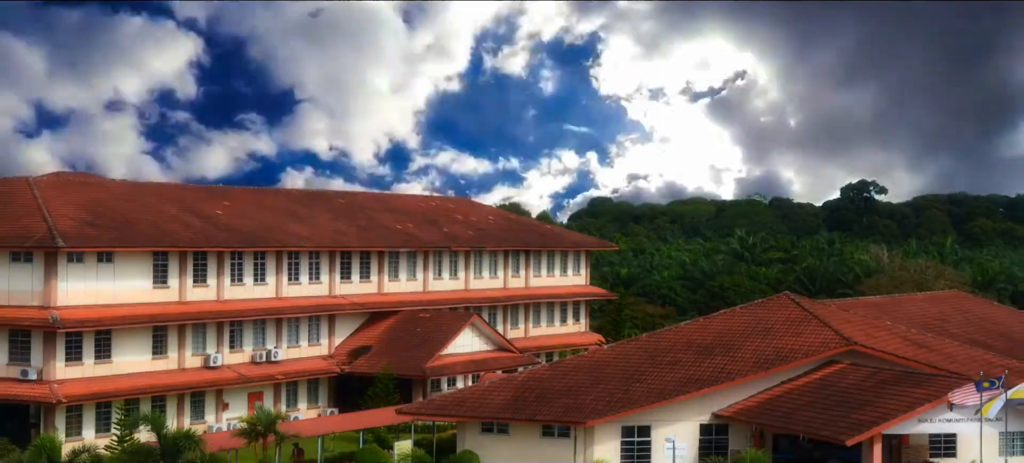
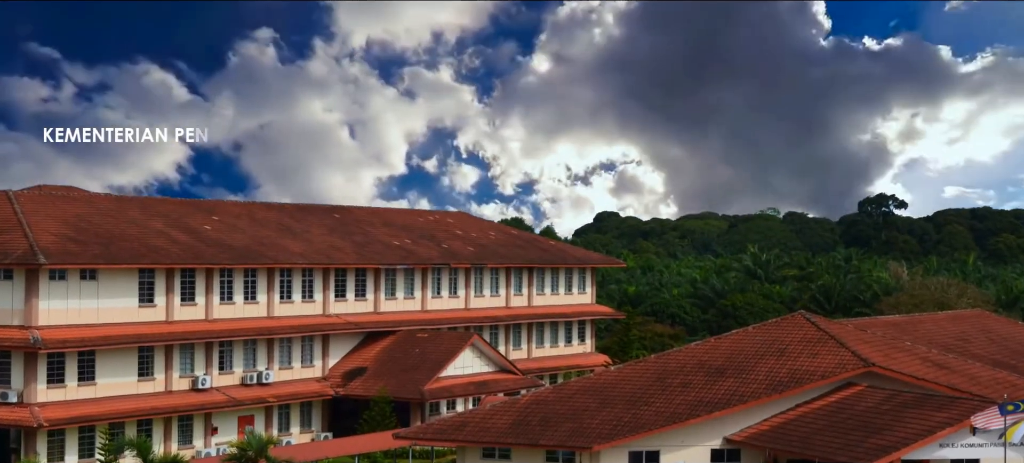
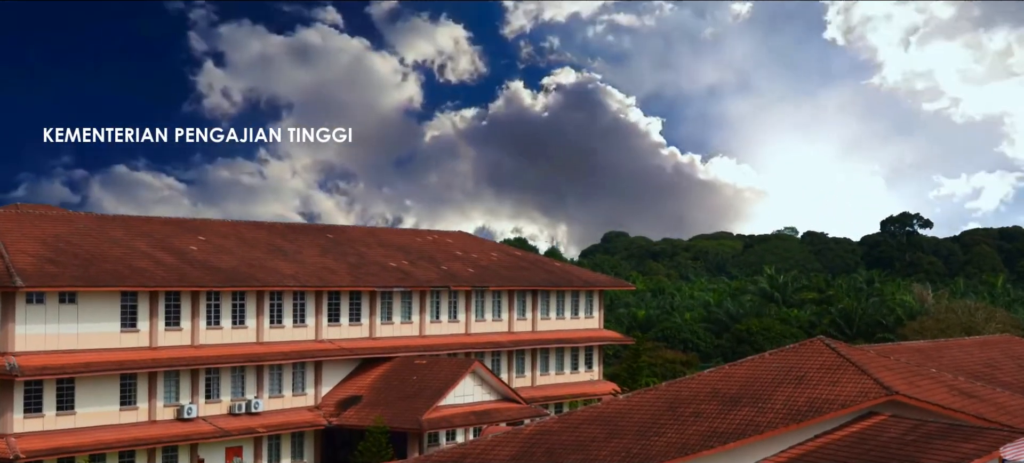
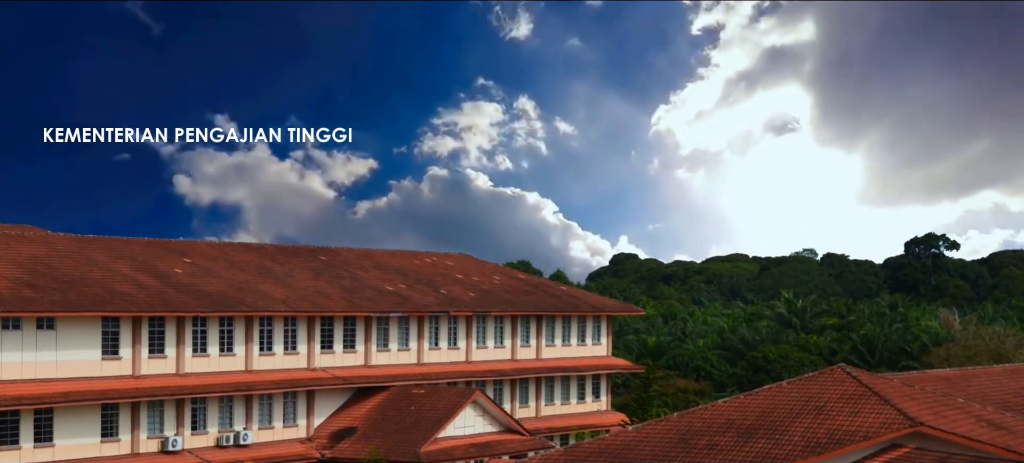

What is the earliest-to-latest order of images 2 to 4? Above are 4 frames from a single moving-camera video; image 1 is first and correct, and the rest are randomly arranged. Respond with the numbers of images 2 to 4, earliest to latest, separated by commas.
2, 3, 4
